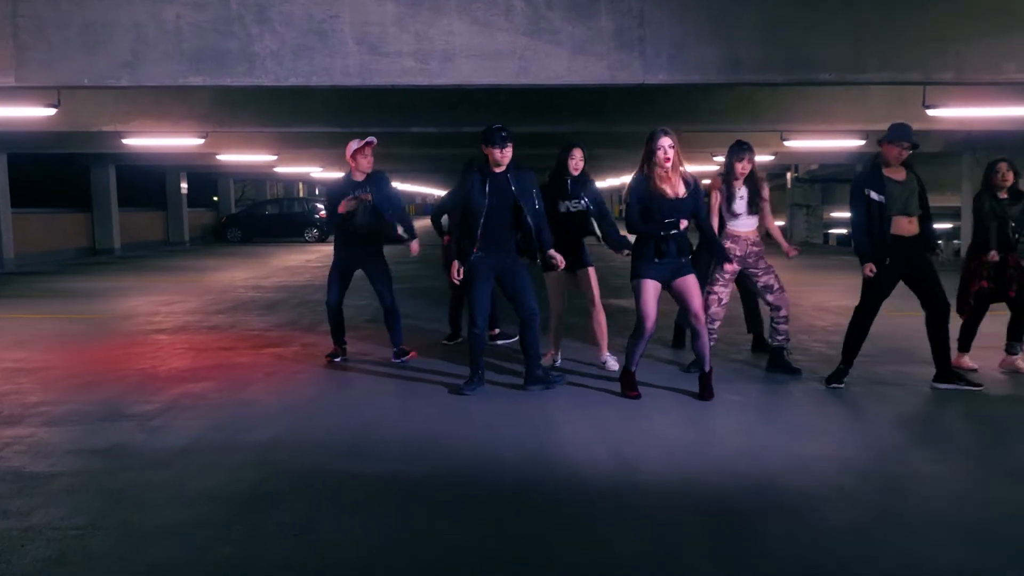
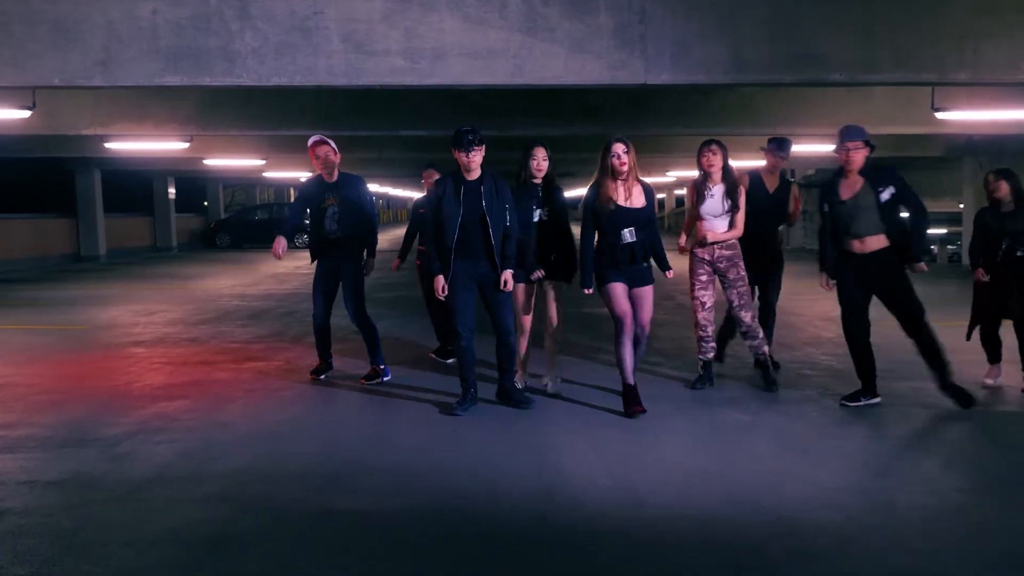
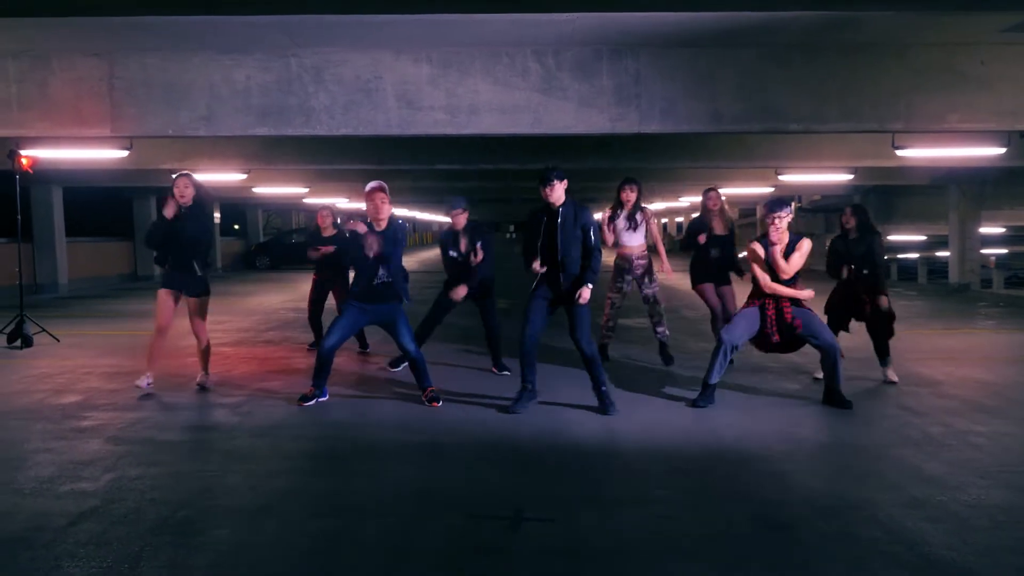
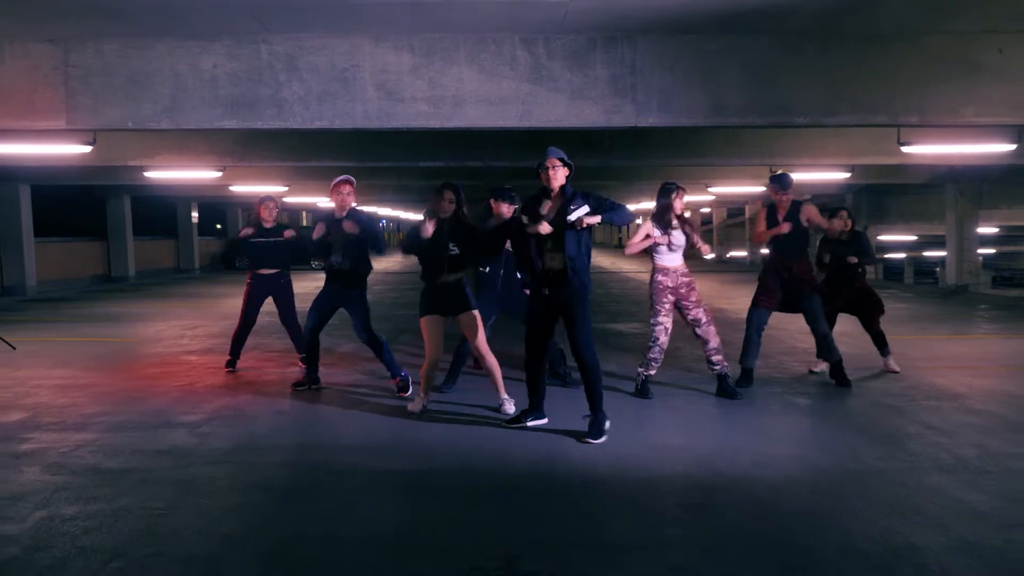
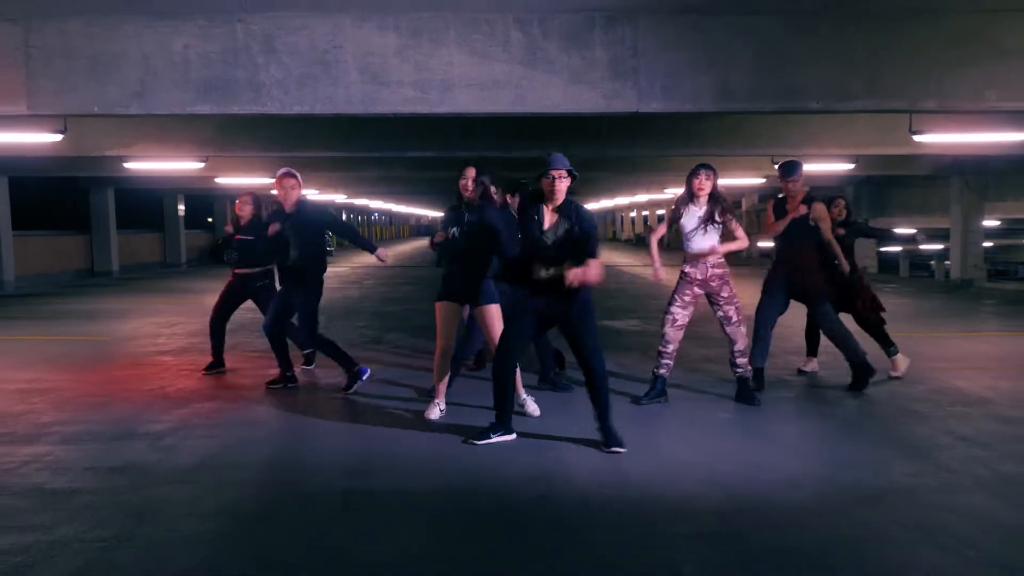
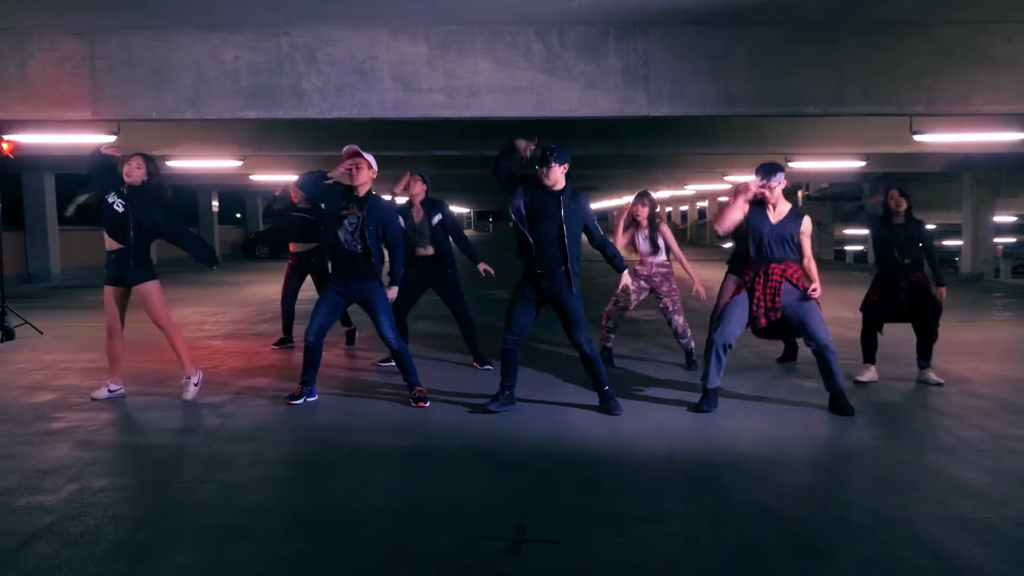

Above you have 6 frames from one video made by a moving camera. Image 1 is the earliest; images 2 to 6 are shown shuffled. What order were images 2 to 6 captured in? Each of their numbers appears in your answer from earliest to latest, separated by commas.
2, 5, 4, 3, 6
